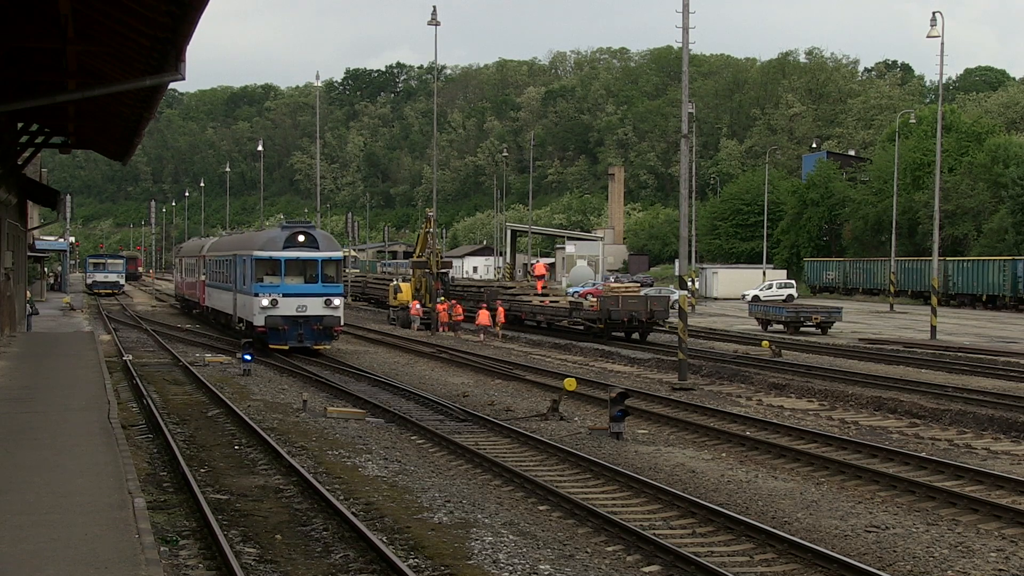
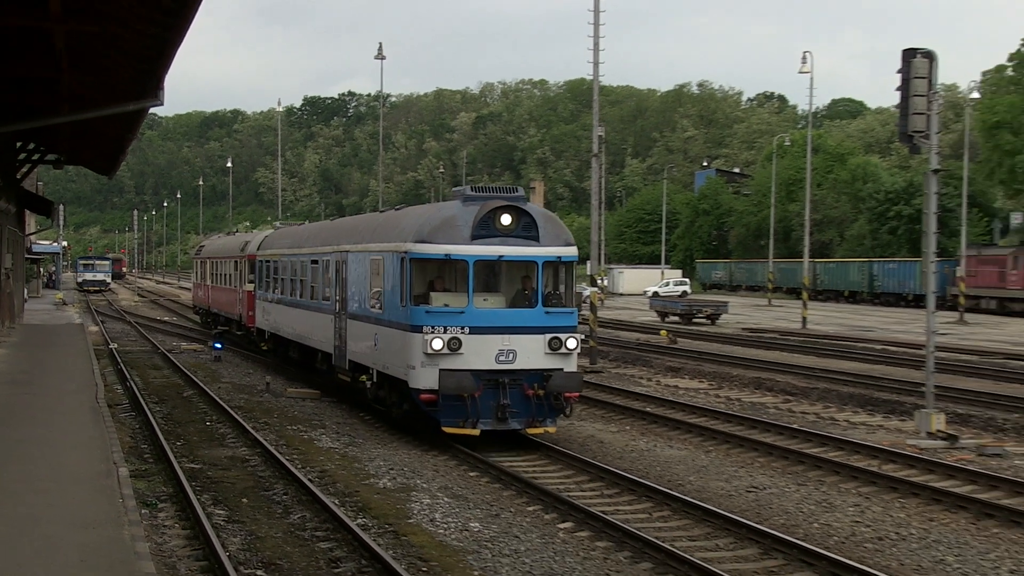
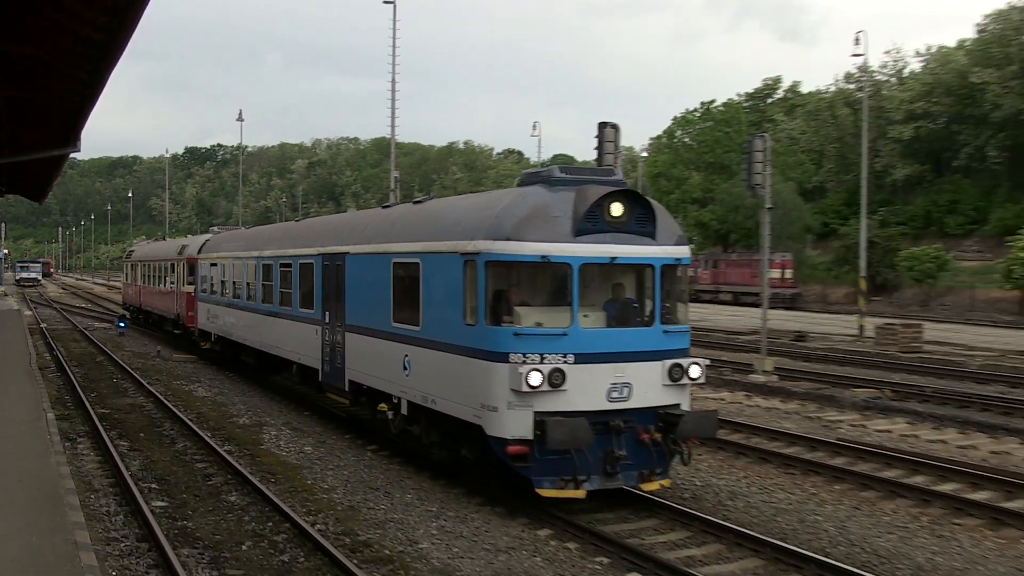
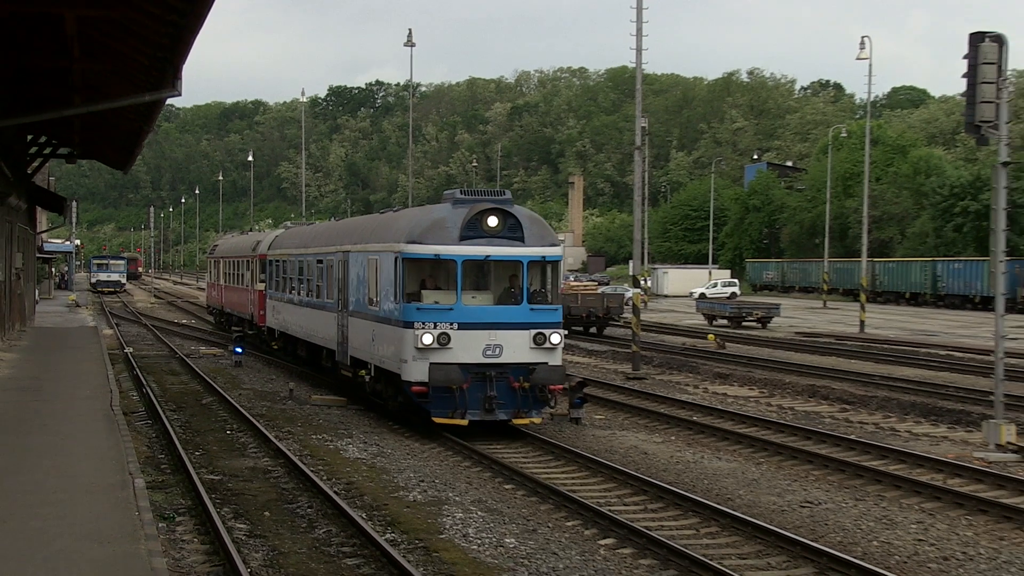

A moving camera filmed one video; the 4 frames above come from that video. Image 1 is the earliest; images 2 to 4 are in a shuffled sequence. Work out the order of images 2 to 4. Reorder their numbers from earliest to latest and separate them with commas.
4, 2, 3
